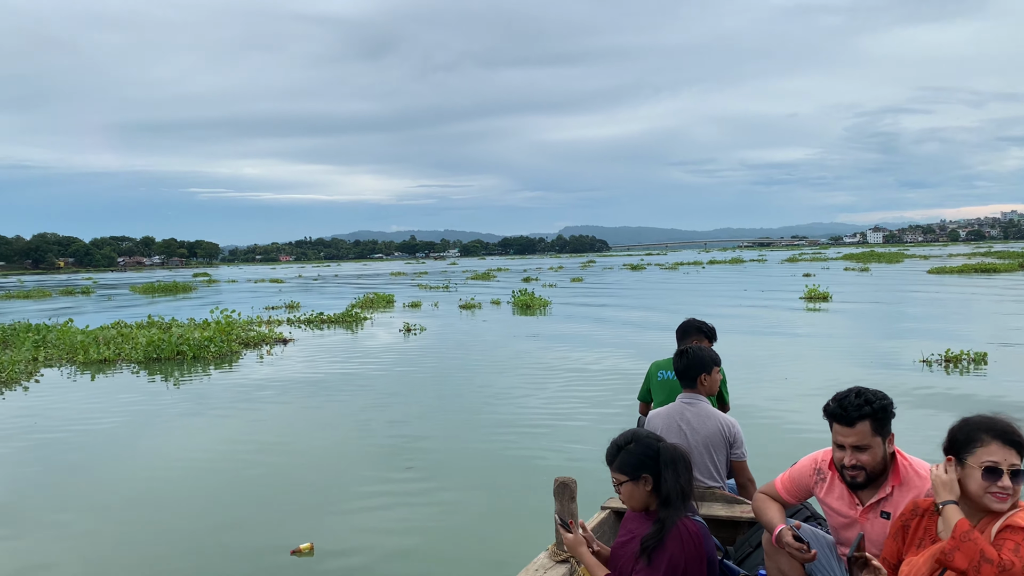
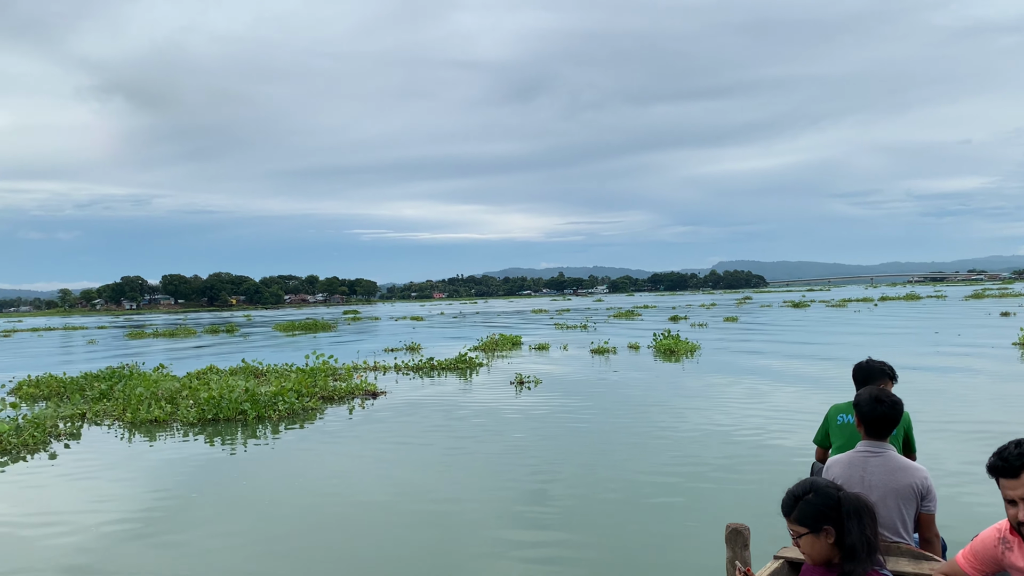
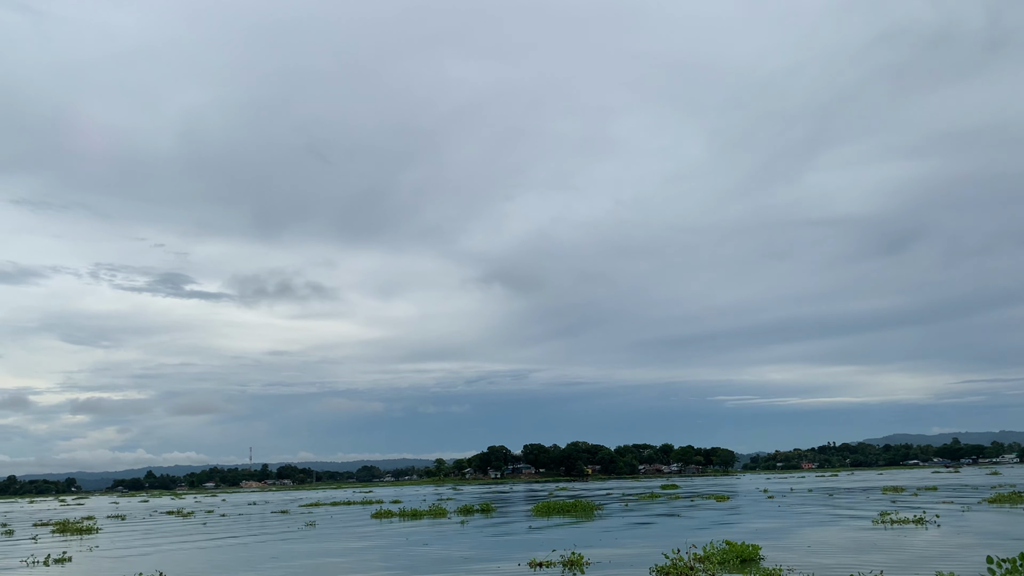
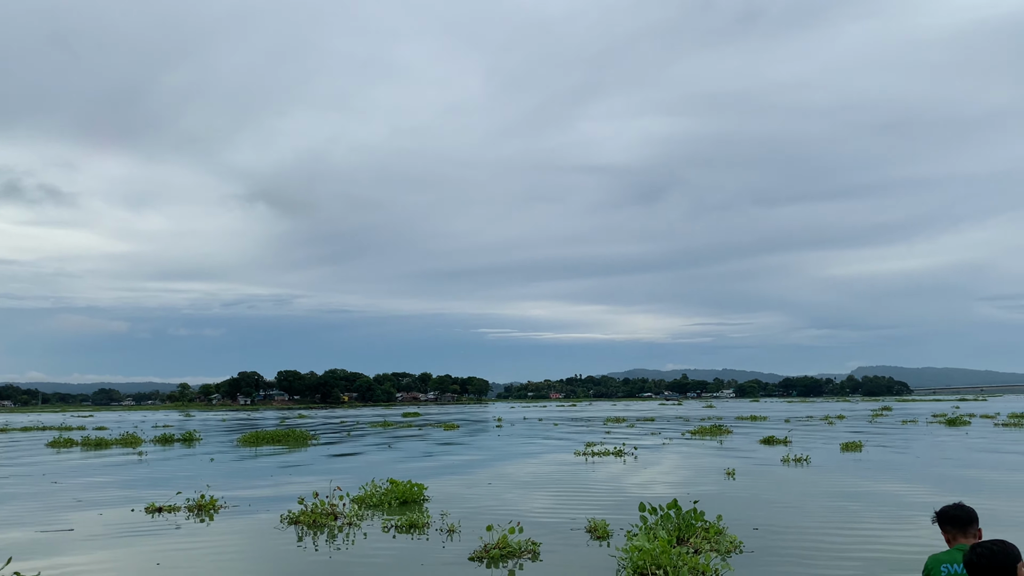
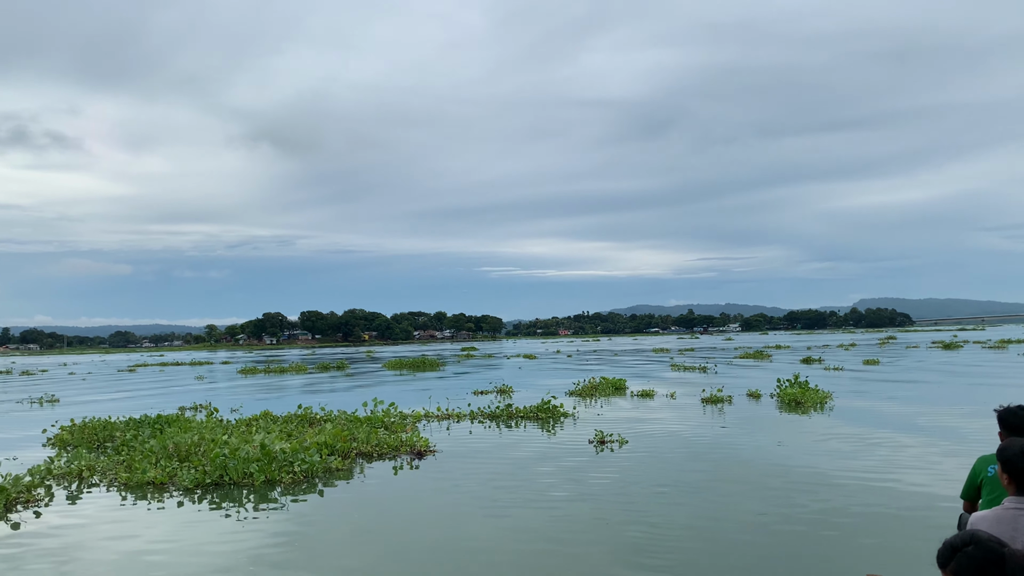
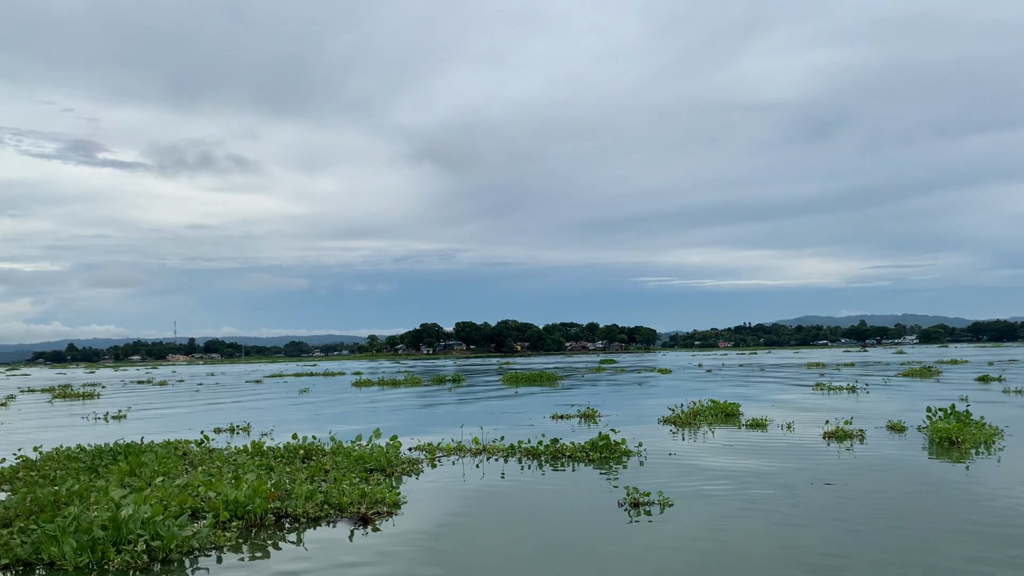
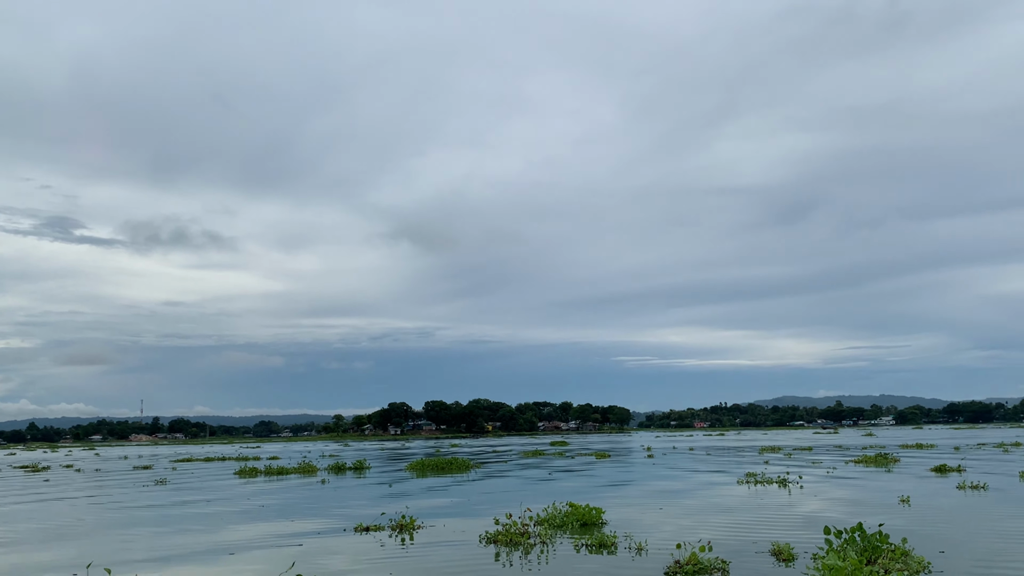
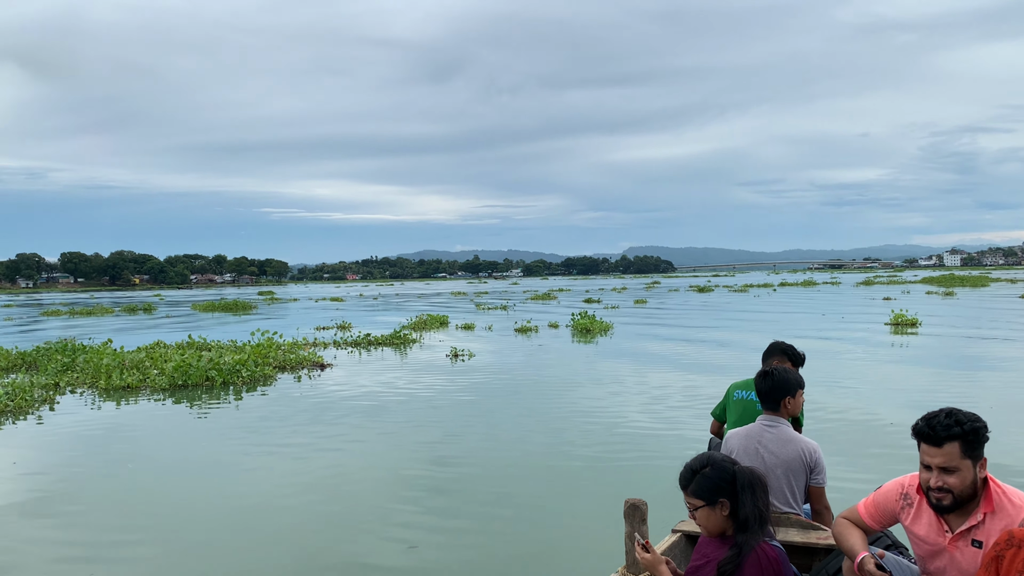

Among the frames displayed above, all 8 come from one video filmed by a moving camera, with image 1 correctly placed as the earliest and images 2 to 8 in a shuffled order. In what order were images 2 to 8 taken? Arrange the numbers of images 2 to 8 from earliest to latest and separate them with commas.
8, 2, 5, 6, 3, 7, 4
